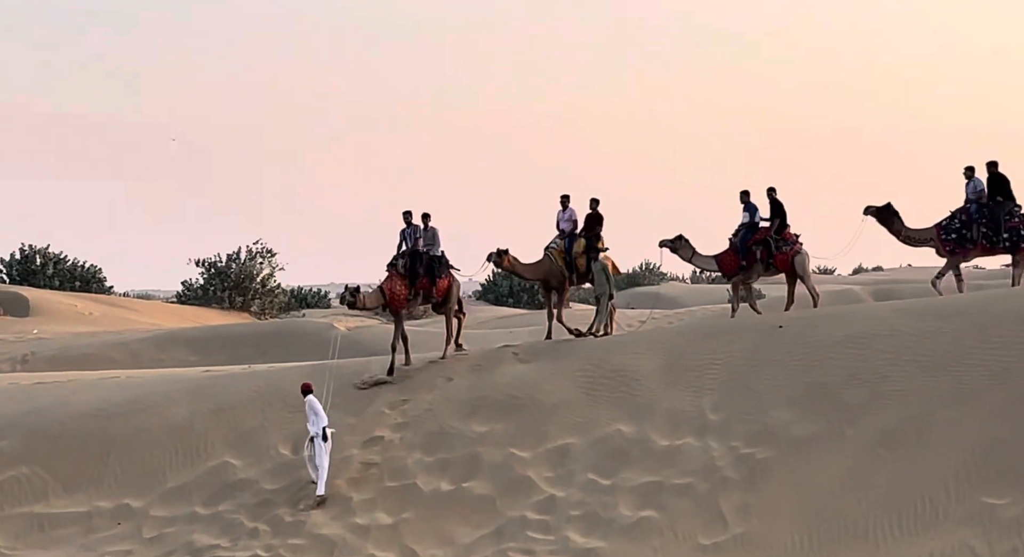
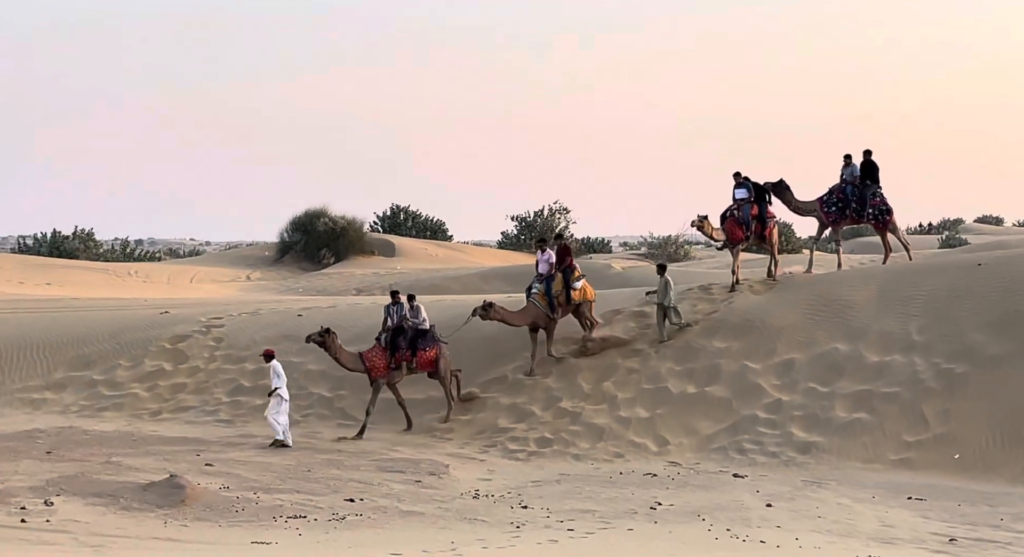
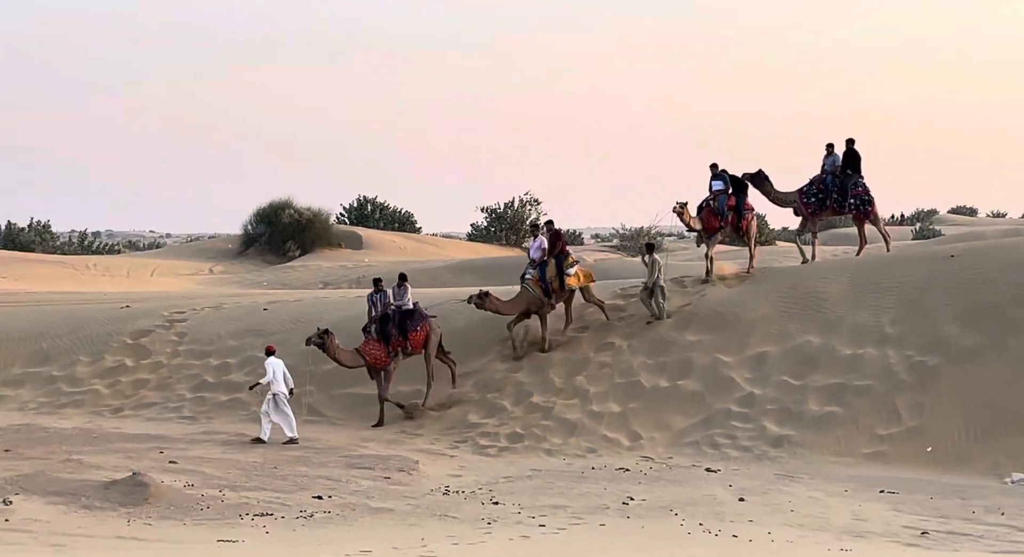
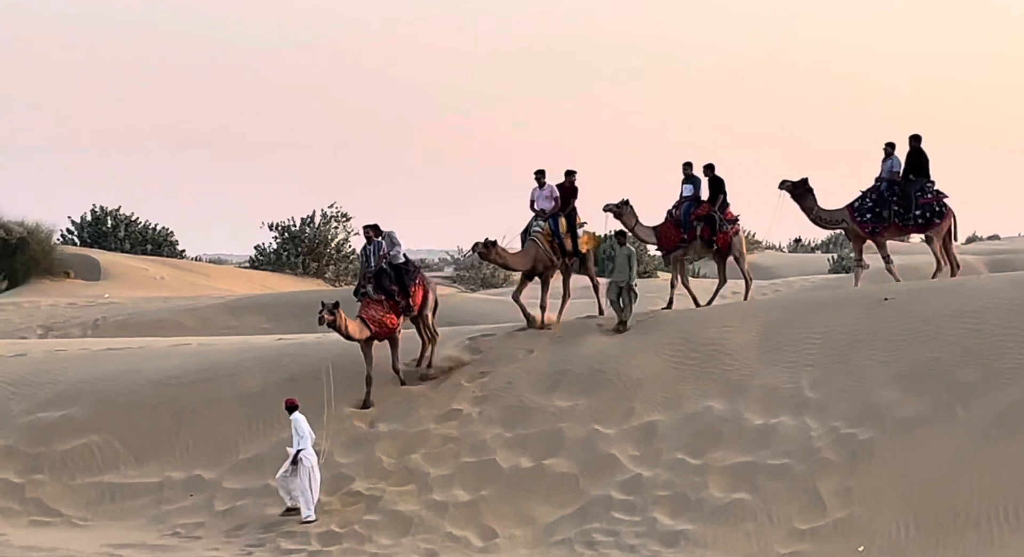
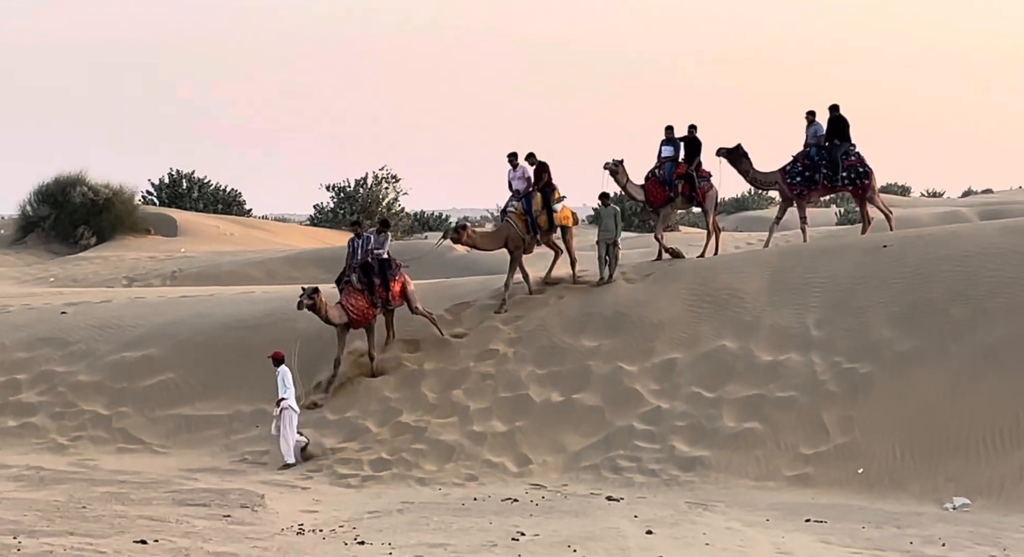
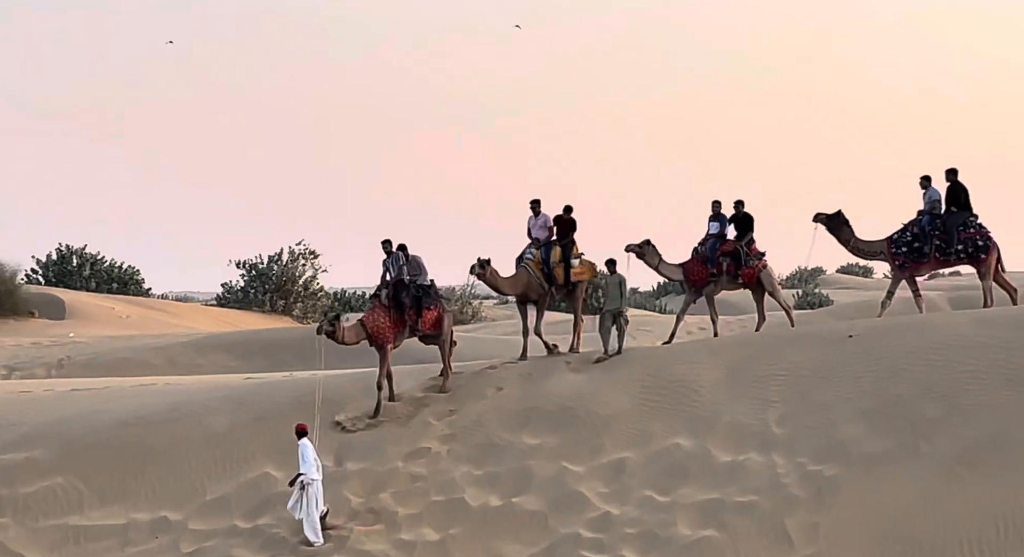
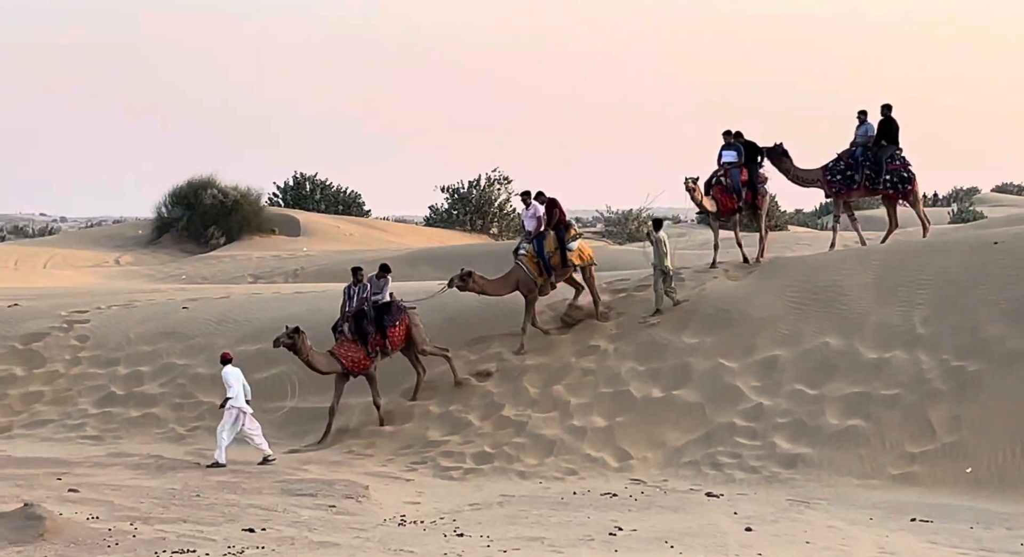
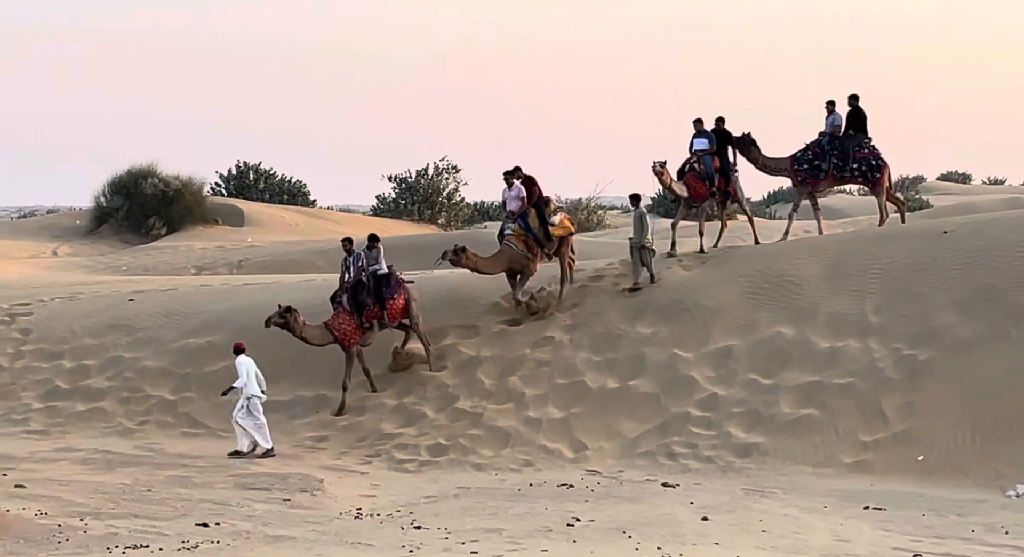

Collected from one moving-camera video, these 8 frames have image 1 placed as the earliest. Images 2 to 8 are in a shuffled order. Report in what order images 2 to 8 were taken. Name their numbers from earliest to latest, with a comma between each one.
6, 4, 5, 8, 7, 3, 2
